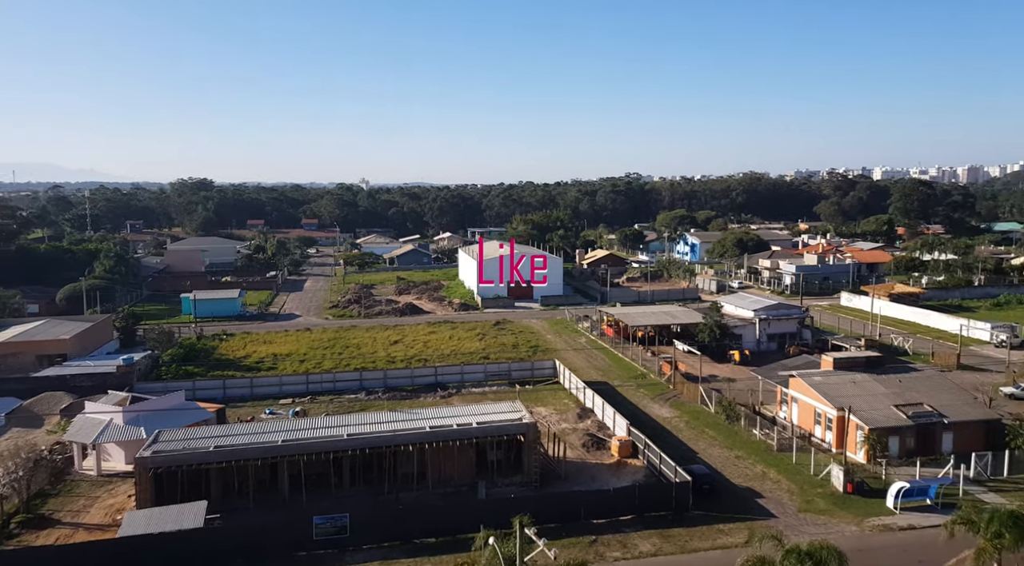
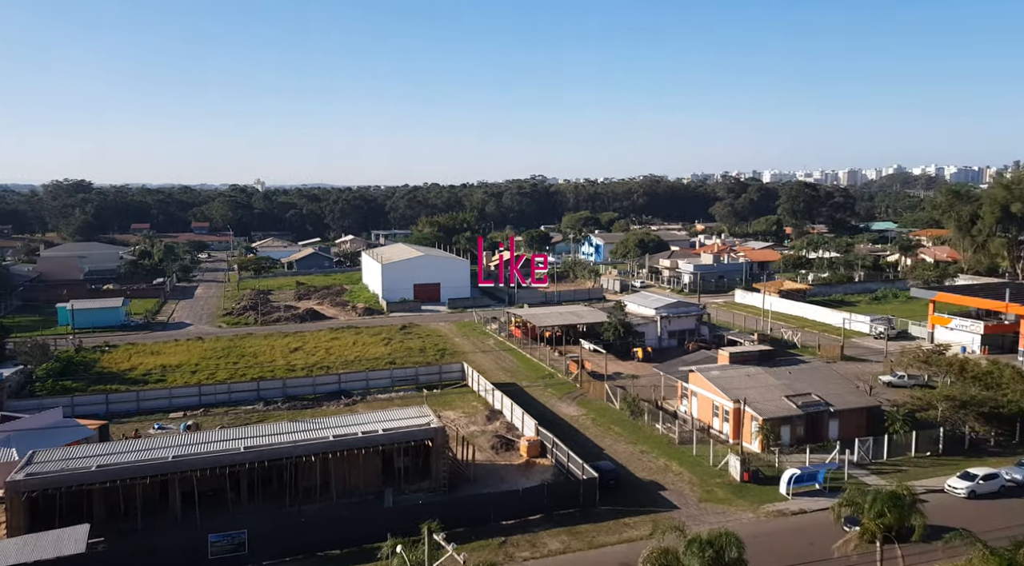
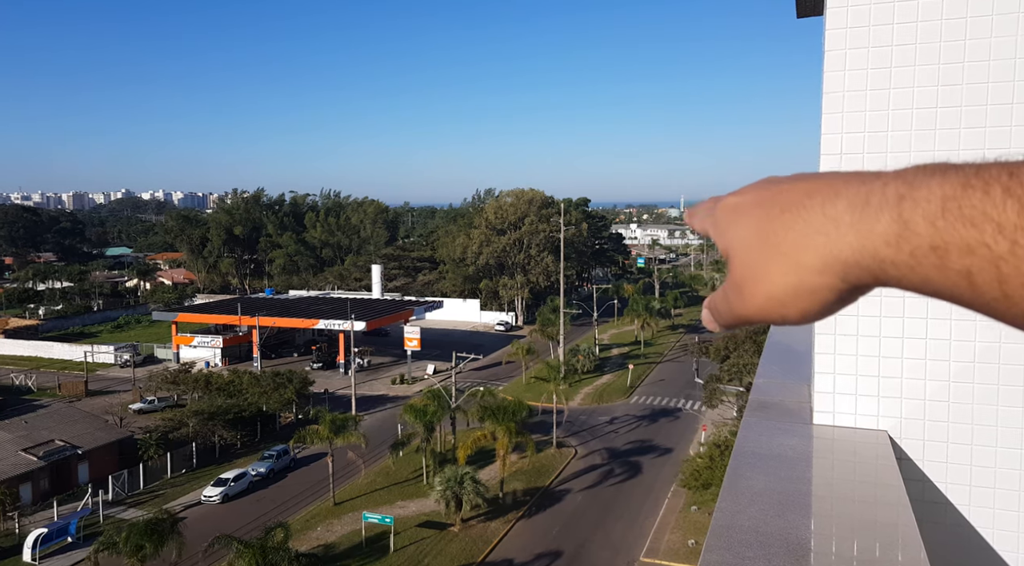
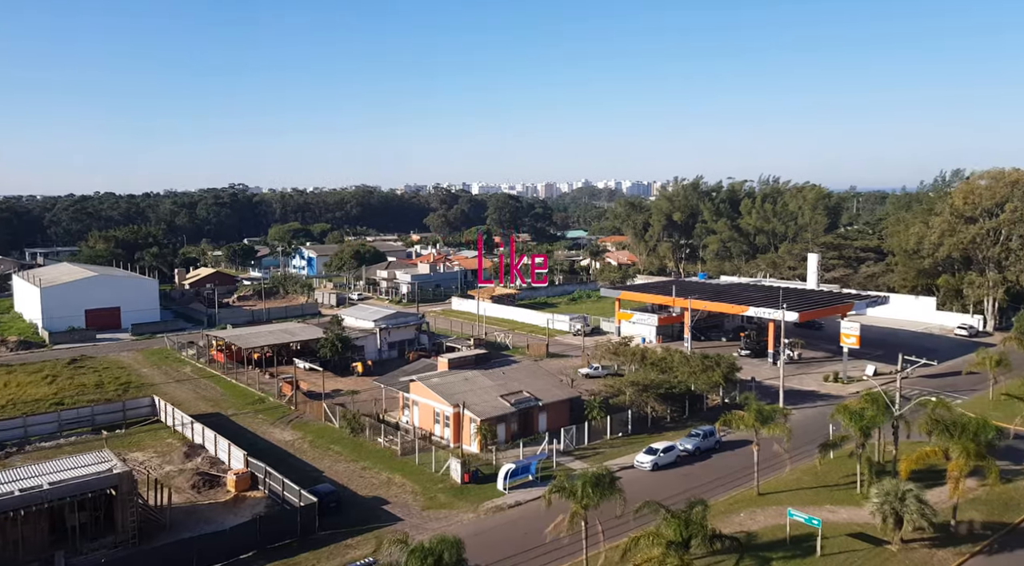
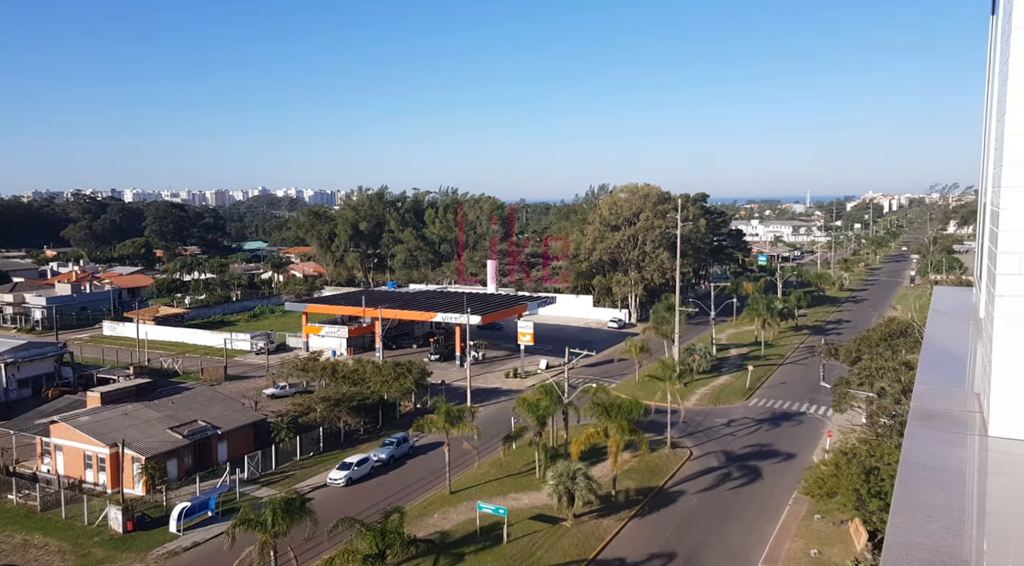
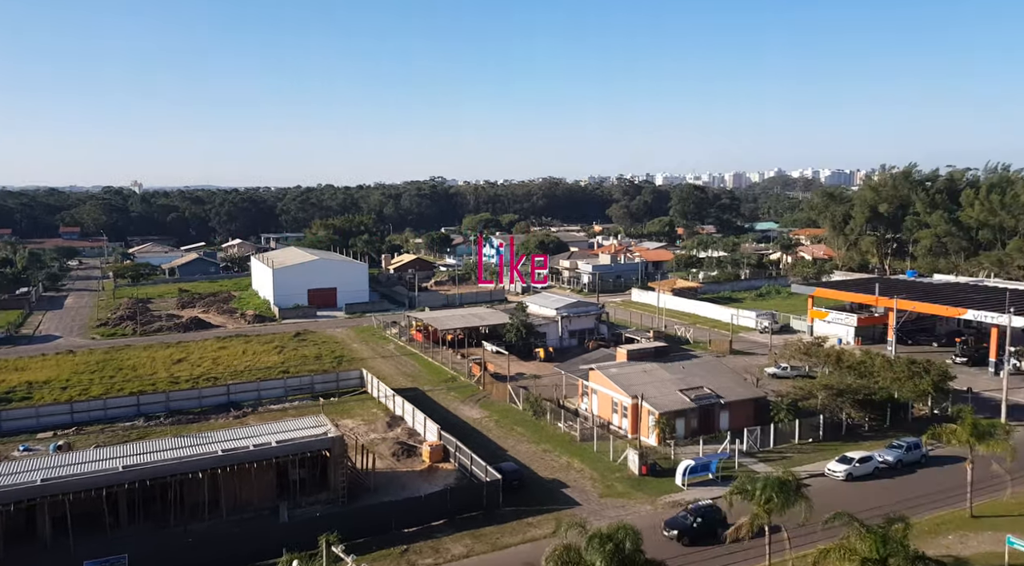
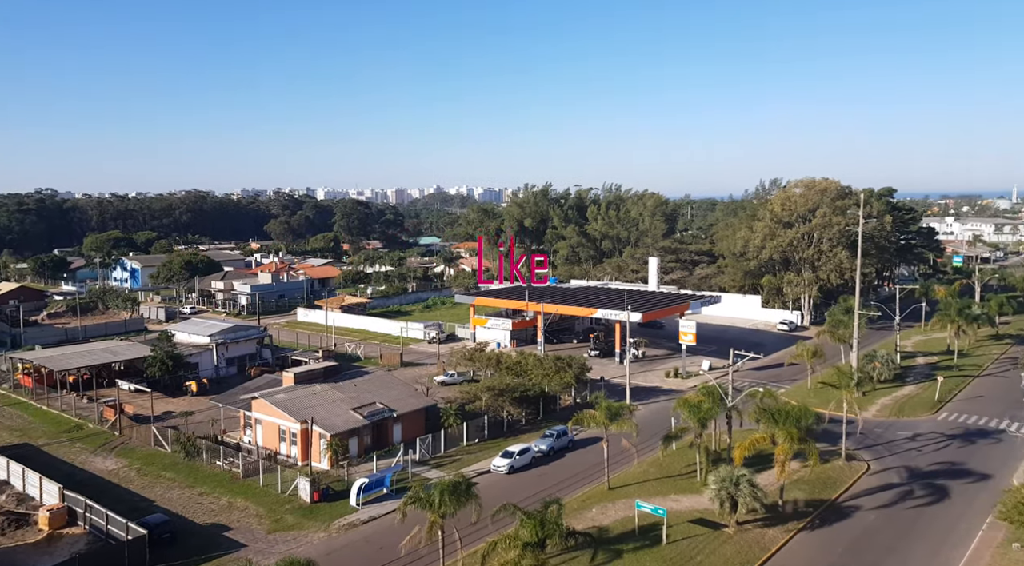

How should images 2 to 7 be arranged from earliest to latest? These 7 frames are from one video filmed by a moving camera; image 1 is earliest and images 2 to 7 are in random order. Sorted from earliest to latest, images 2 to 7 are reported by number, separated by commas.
2, 6, 4, 7, 5, 3
